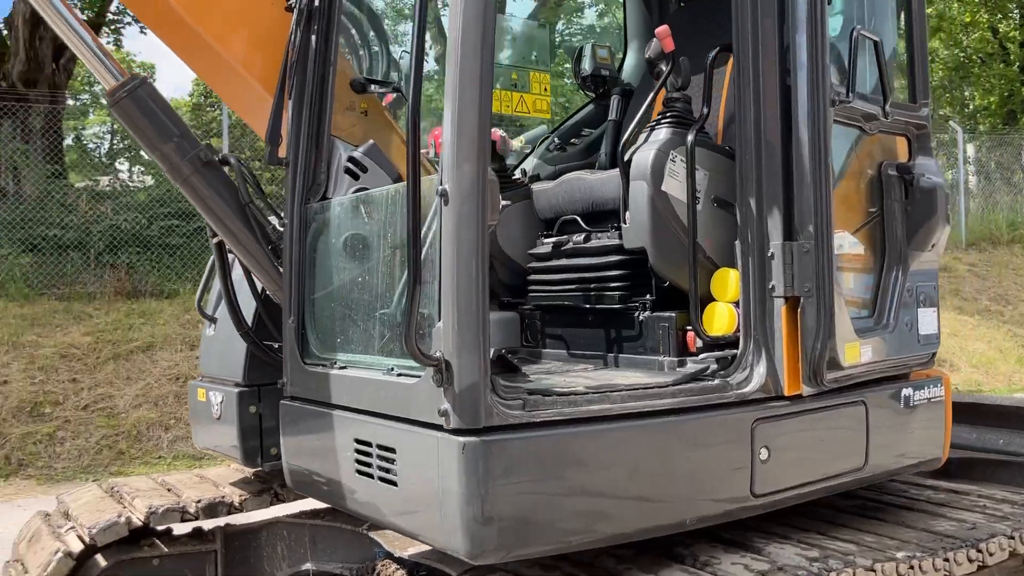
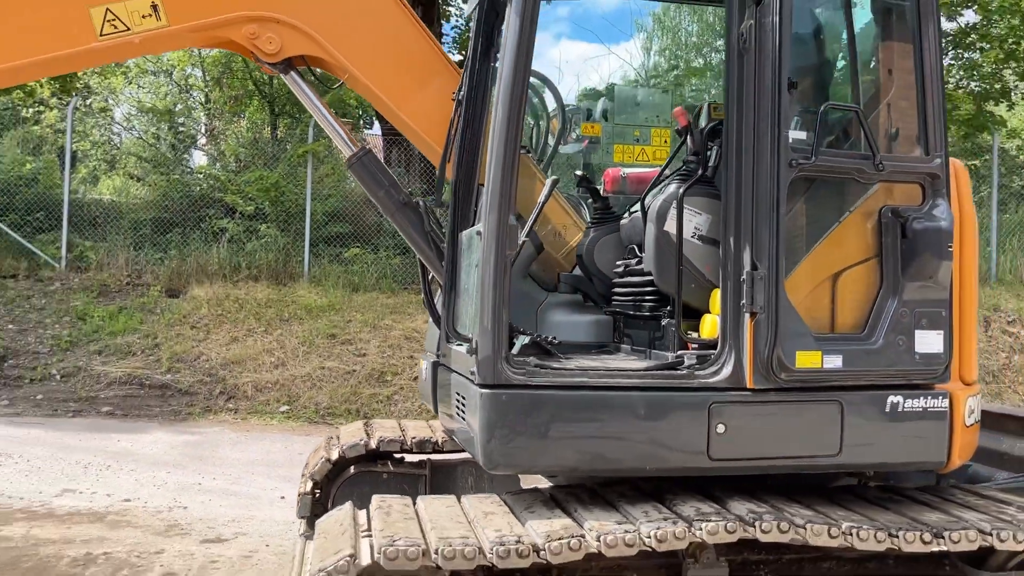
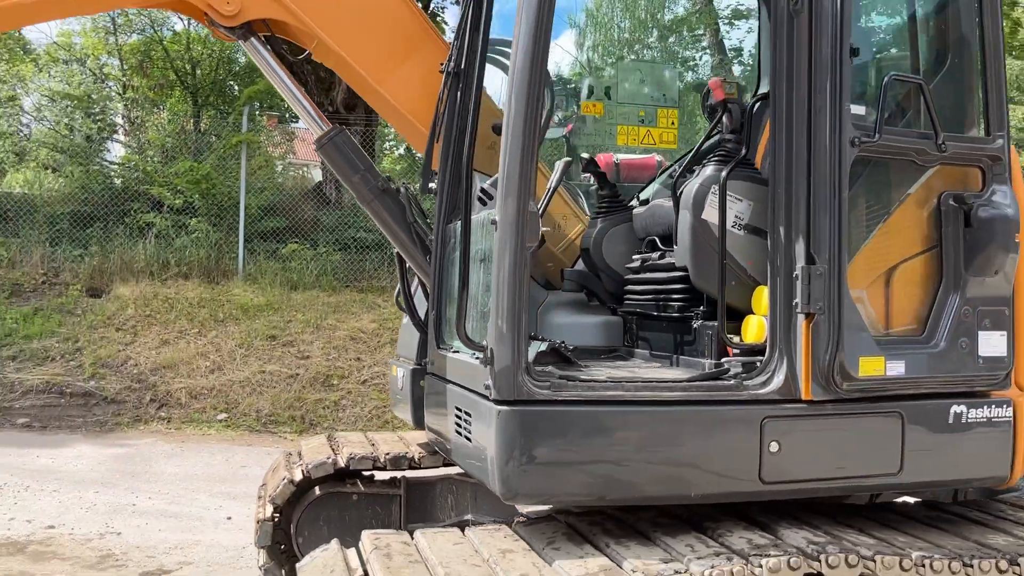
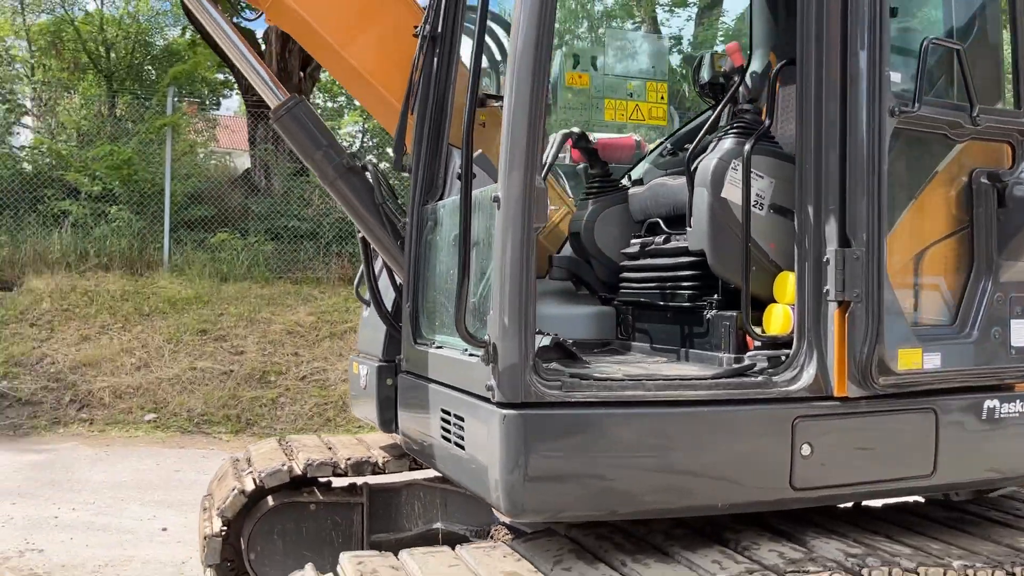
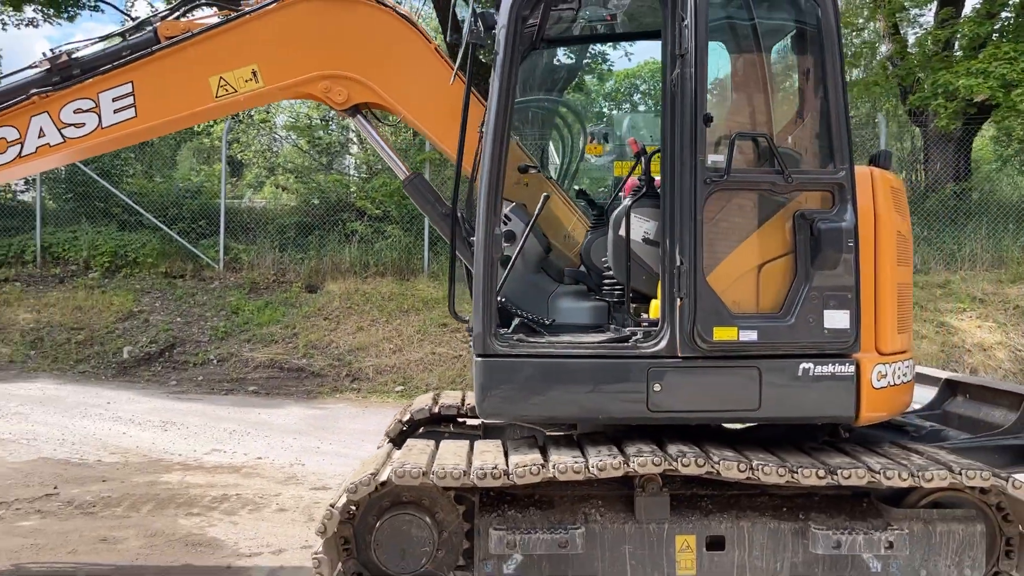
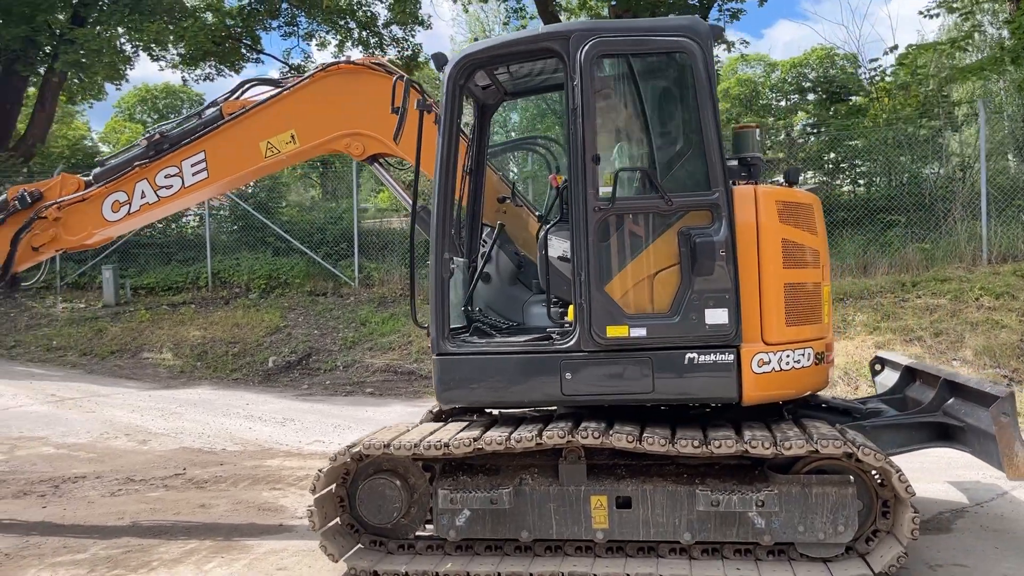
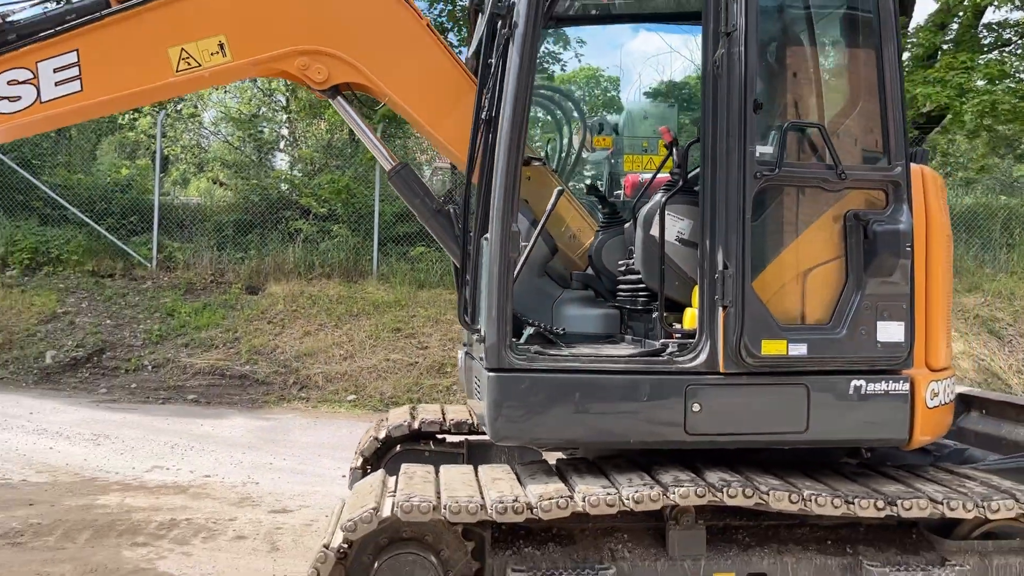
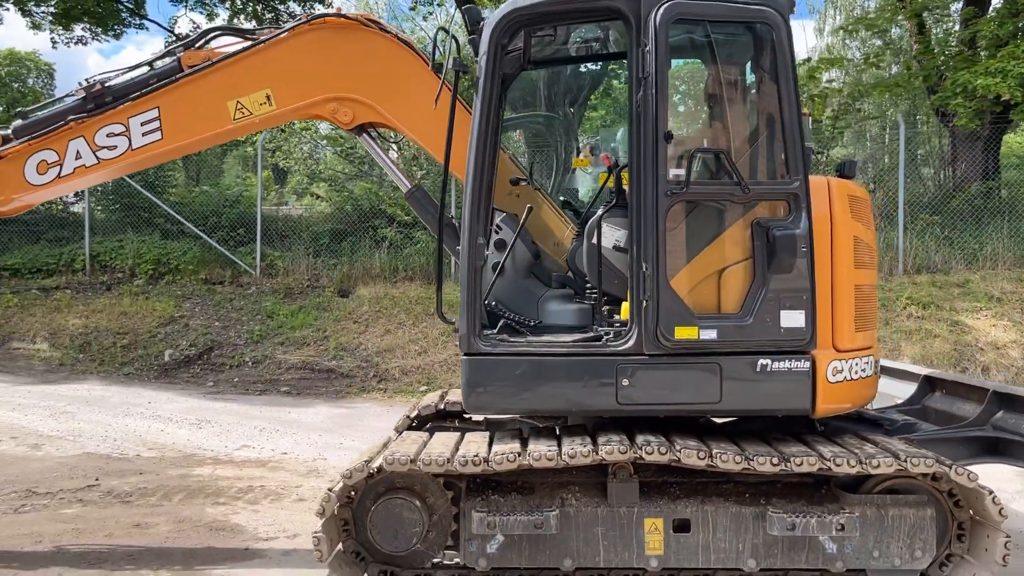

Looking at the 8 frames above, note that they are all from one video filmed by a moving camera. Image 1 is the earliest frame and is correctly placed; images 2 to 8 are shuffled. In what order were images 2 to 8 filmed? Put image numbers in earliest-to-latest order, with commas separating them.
4, 3, 2, 7, 5, 8, 6
